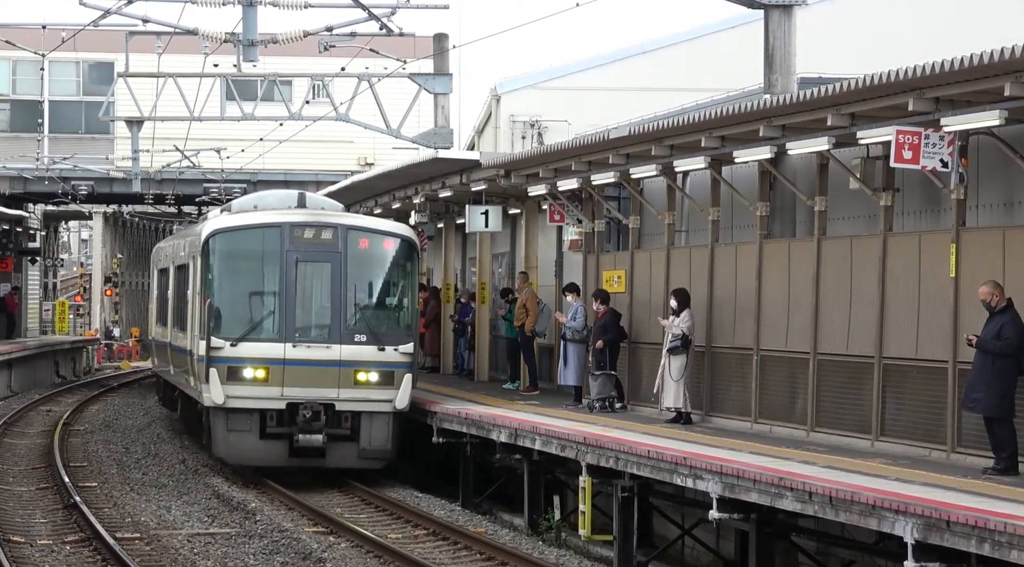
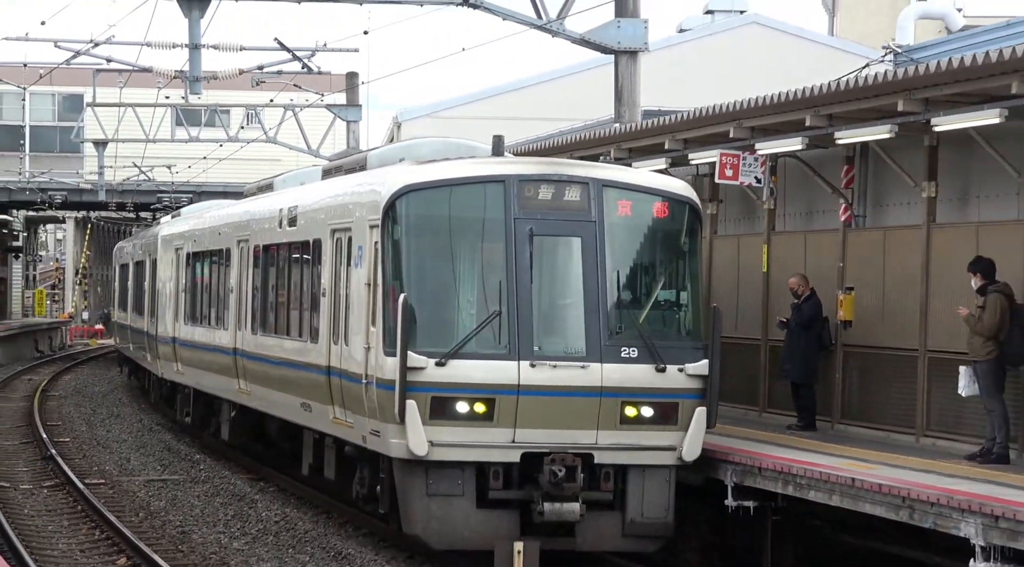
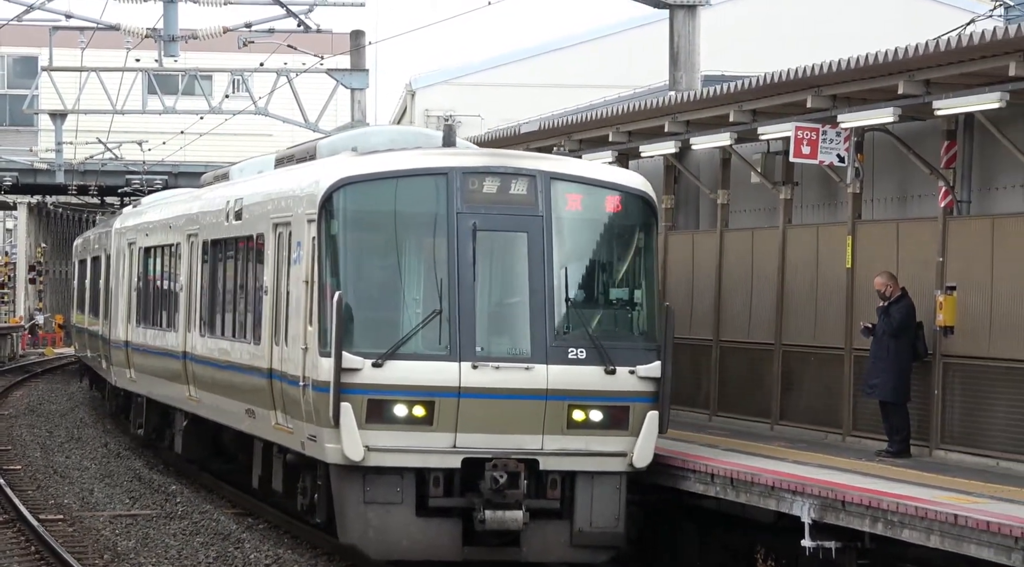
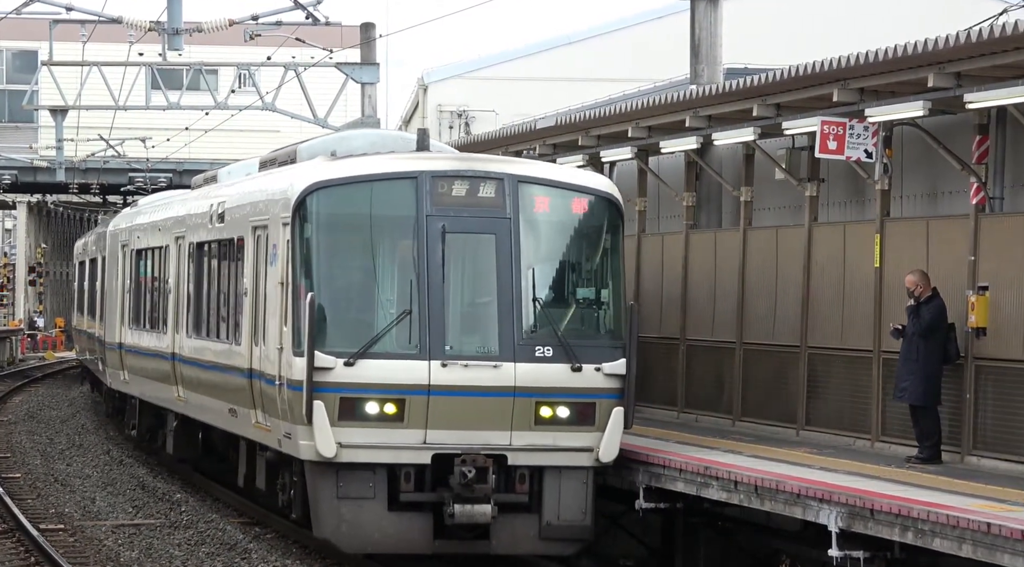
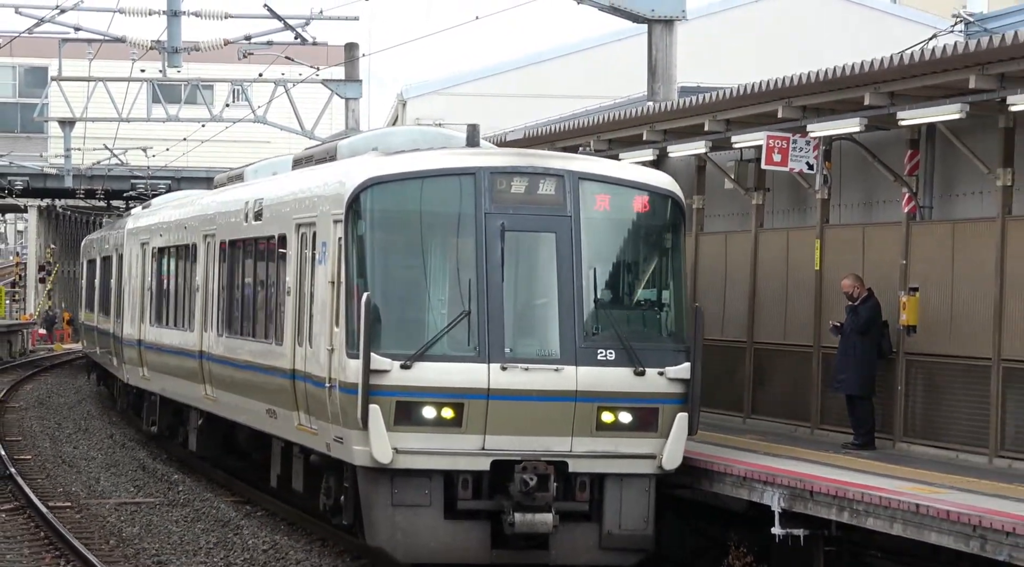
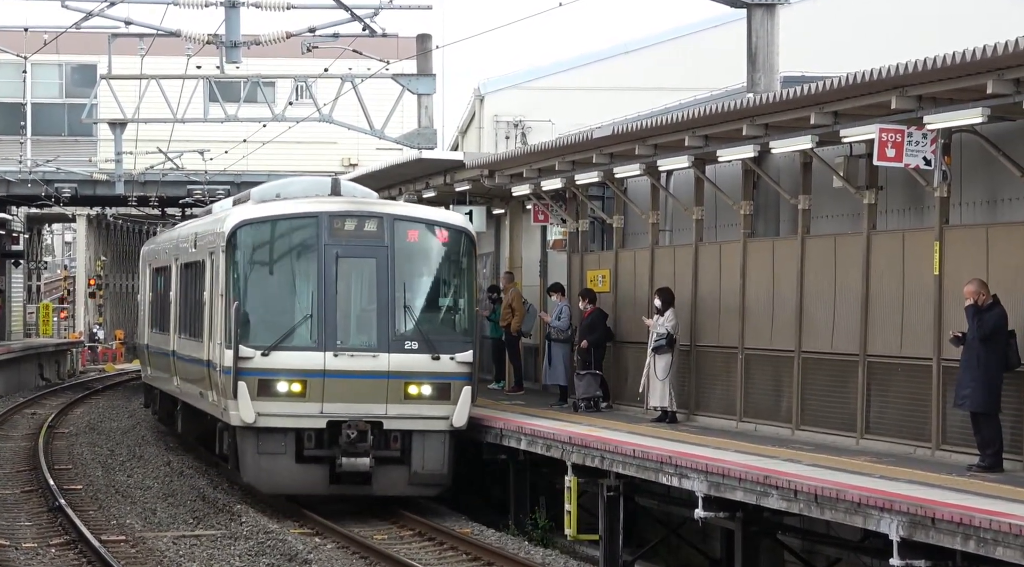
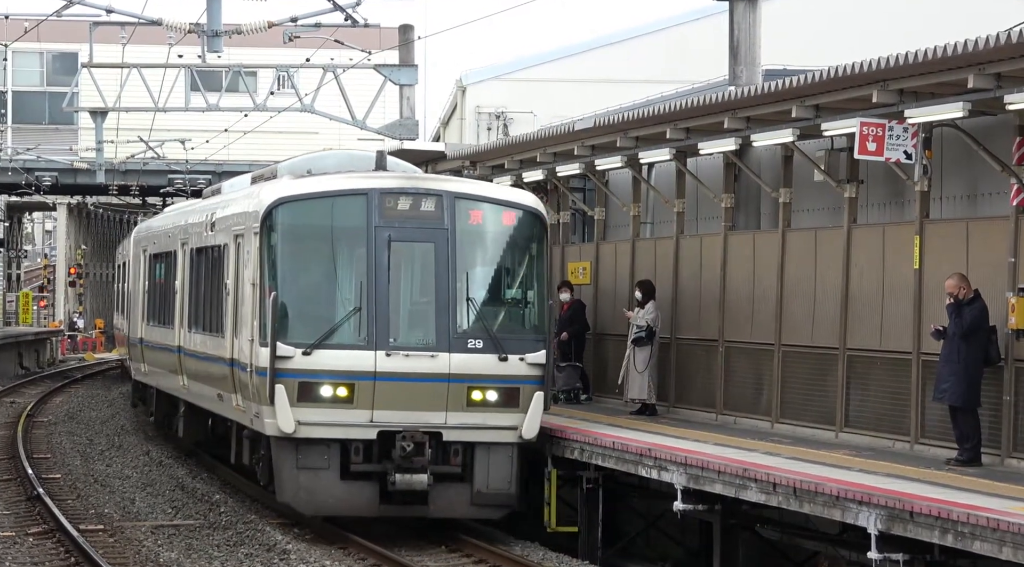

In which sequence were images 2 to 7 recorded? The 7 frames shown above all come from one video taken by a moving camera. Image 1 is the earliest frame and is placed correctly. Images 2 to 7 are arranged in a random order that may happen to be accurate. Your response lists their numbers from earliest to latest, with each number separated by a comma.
6, 7, 4, 3, 5, 2
